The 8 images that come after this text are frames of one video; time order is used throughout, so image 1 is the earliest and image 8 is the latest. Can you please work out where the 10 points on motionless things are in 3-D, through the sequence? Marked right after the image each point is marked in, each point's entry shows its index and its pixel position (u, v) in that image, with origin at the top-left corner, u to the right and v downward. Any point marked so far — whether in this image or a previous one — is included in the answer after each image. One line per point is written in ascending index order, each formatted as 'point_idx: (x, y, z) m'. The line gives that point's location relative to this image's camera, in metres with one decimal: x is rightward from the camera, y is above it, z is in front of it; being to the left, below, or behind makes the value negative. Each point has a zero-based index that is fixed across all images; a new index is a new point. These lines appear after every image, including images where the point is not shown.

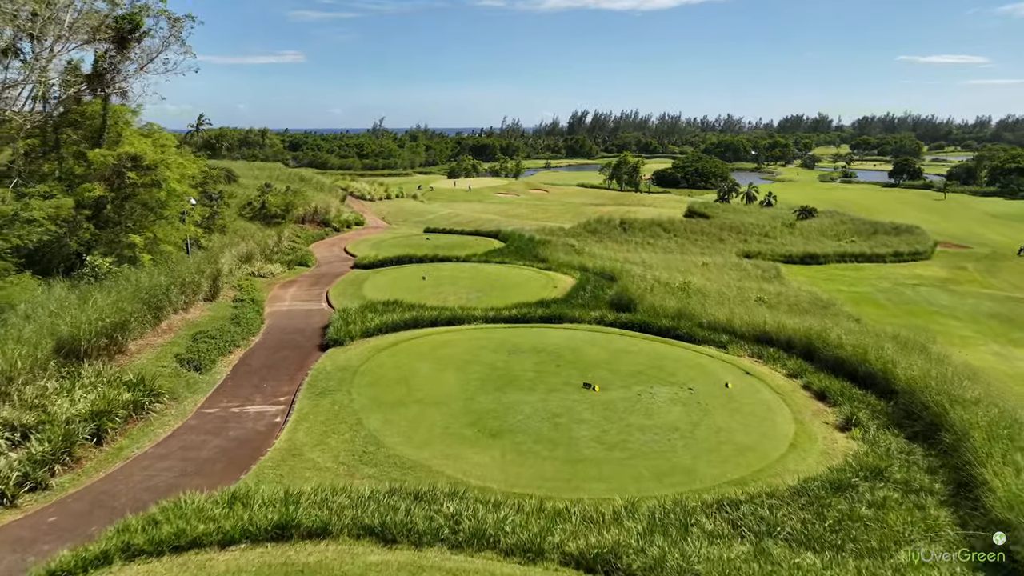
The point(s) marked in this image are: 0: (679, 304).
0: (+3.8, -0.4, +16.1) m
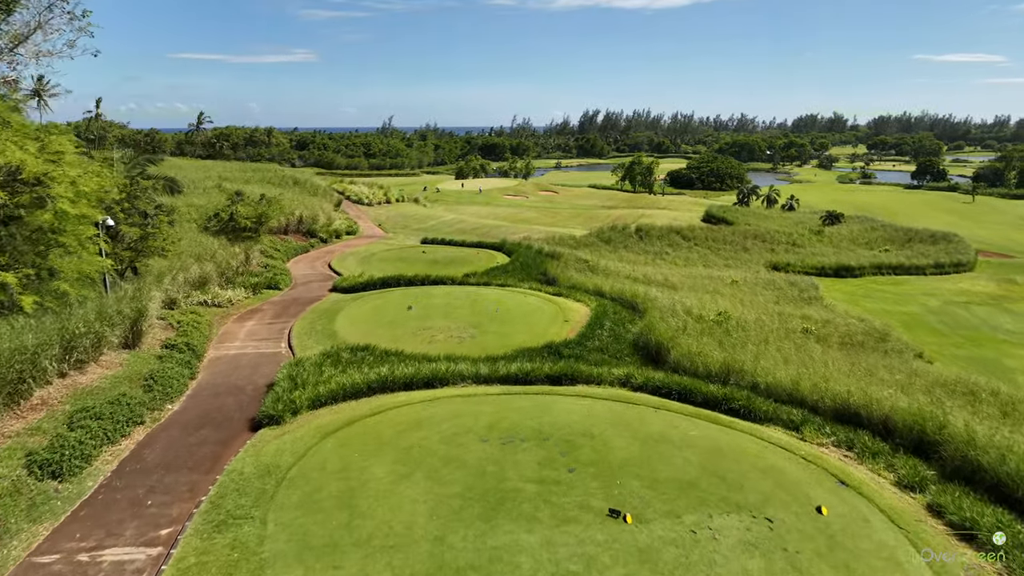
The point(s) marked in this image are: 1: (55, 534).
0: (+3.8, -1.2, +12.8) m
1: (-4.3, -2.3, +6.7) m
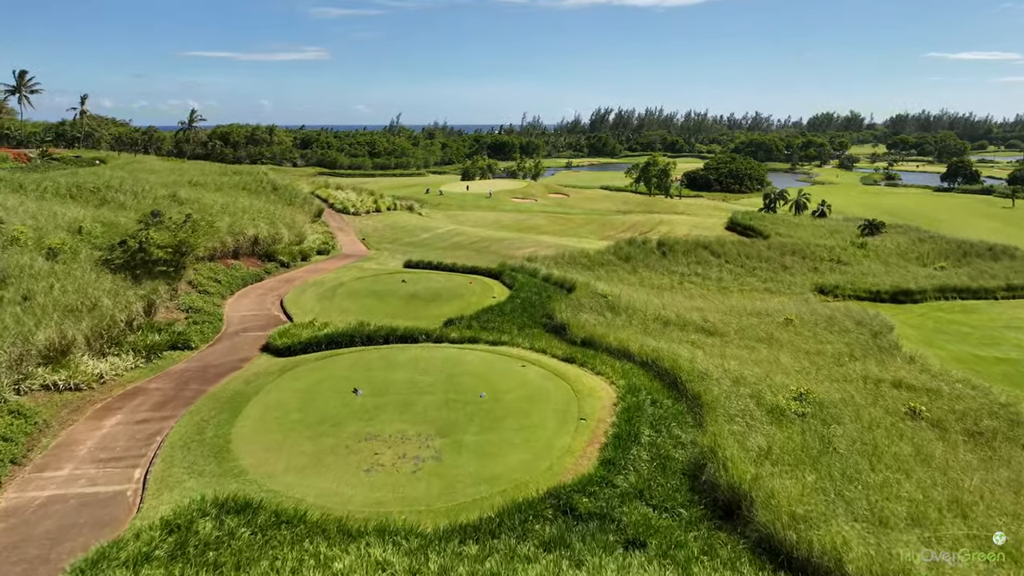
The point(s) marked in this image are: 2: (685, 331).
0: (+3.6, -2.5, +7.5) m
1: (-4.6, -3.6, +1.5) m
2: (+4.6, -1.2, +19.1) m
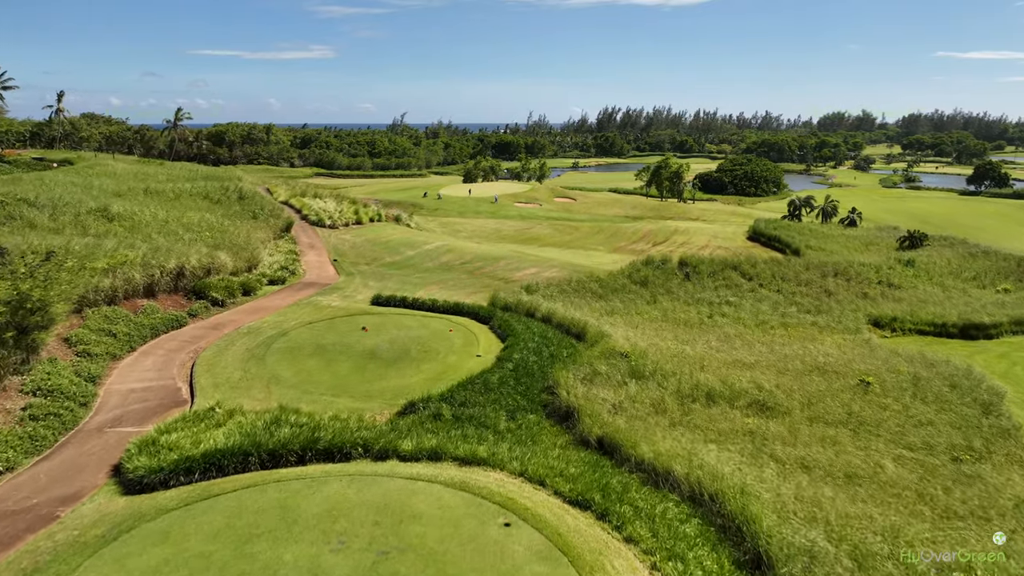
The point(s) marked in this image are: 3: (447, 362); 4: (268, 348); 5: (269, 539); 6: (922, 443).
0: (+3.2, -3.7, +2.2) m
1: (-5.0, -4.8, -3.7) m
2: (+4.4, -2.4, +13.9) m
3: (-1.4, -1.6, +15.6) m
4: (-5.6, -1.4, +16.4) m
5: (-2.7, -2.7, +7.9) m
6: (+7.8, -2.8, +13.5) m
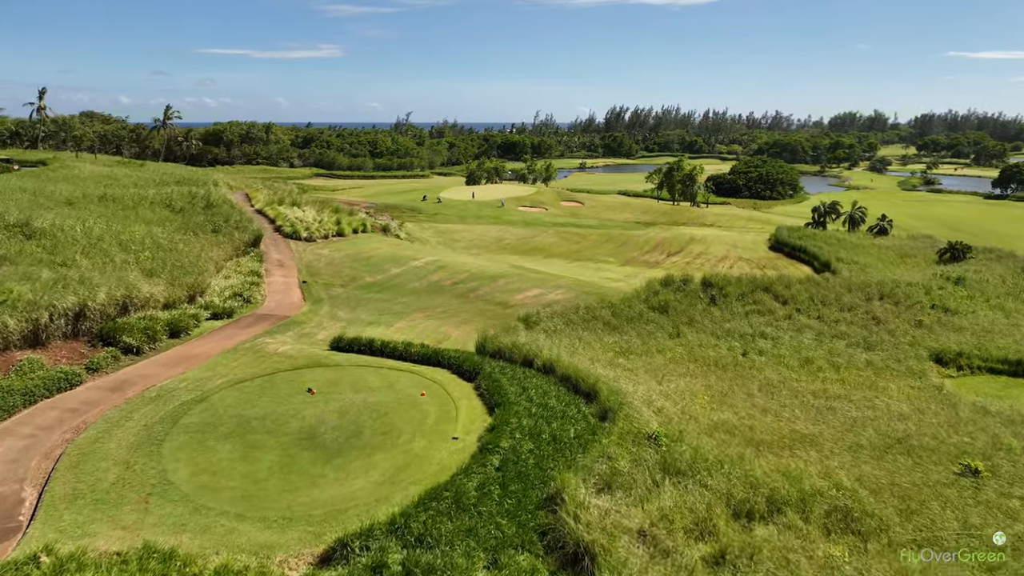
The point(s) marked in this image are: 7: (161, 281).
0: (+2.9, -4.7, -2.0) m
1: (-5.4, -5.8, -7.8) m
2: (+4.2, -3.4, +9.6) m
3: (-1.6, -2.6, +11.4) m
4: (-5.7, -2.3, +12.2) m
5: (-2.9, -3.7, +3.7) m
6: (+7.5, -3.8, +9.3) m
7: (-9.6, +0.3, +19.8) m
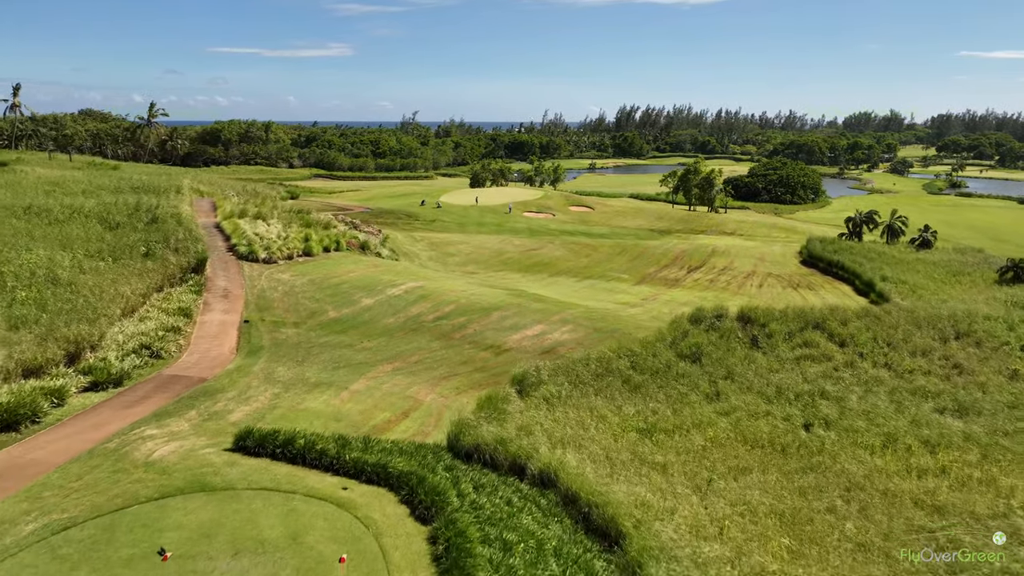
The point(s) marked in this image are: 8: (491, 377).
0: (+2.4, -6.0, -7.2) m
1: (-6.0, -7.0, -13.0) m
2: (+3.8, -4.7, +4.4) m
3: (-2.0, -3.8, +6.3) m
4: (-6.1, -3.5, +7.1) m
5: (-3.4, -4.9, -1.5) m
6: (+7.1, -5.1, +4.0) m
7: (-9.9, -0.9, +14.7) m
8: (-0.5, -2.2, +19.1) m
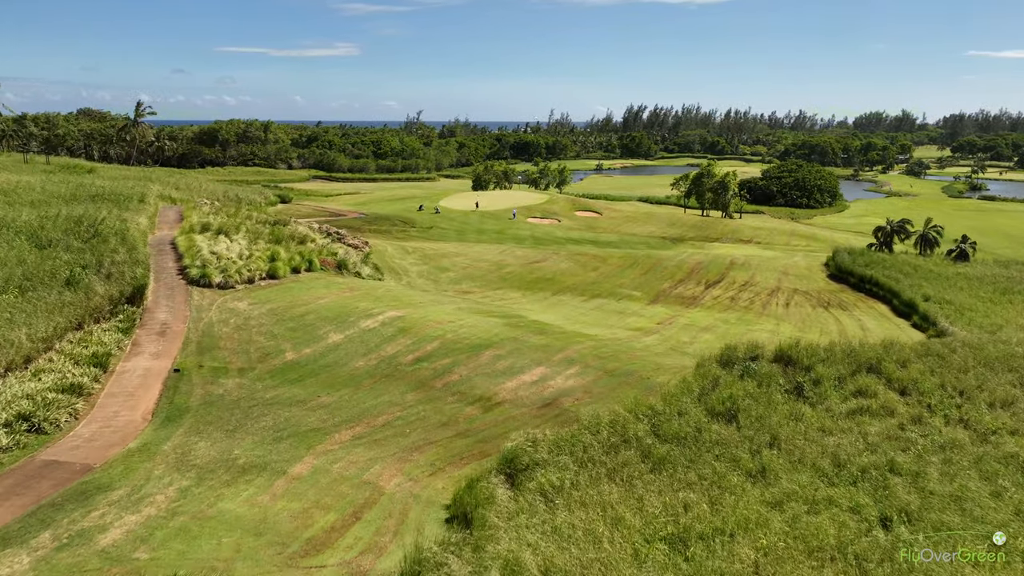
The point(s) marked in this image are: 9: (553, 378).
0: (+2.0, -7.0, -11.2) m
1: (-6.4, -8.0, -16.8) m
2: (+3.5, -5.7, +0.4) m
3: (-2.3, -4.8, +2.3) m
4: (-6.4, -4.5, +3.2) m
5: (-3.8, -5.9, -5.4) m
6: (+6.8, -6.1, 0.0) m
7: (-10.1, -1.8, +10.9) m
8: (-0.7, -3.2, +15.2) m
9: (+1.1, -2.4, +19.7) m
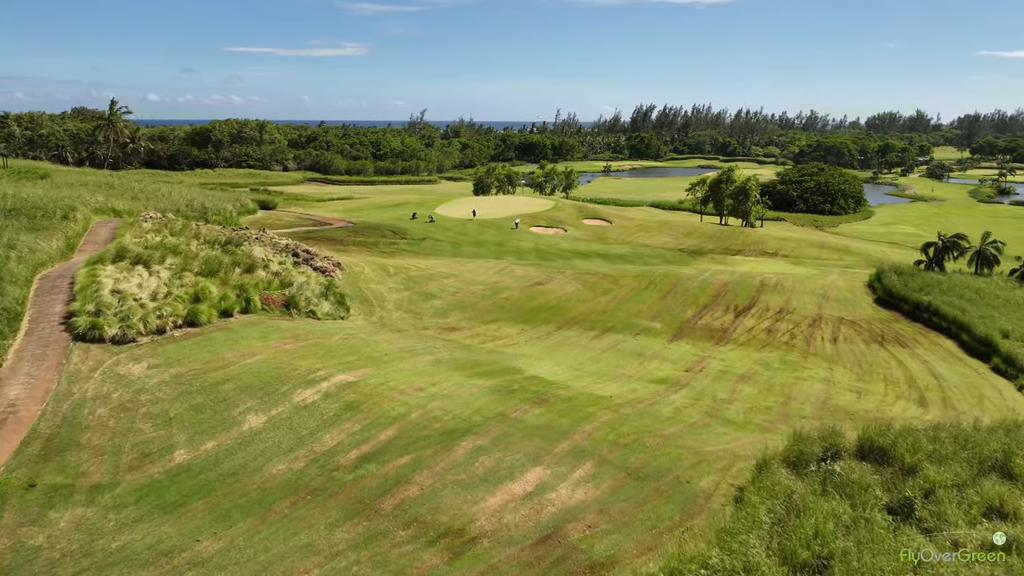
0: (+1.4, -8.4, -17.0) m
1: (-7.1, -9.4, -22.5) m
2: (+3.0, -7.1, -5.4) m
3: (-2.7, -6.2, -3.4) m
4: (-6.8, -5.9, -2.5) m
5: (-4.3, -7.3, -11.1) m
6: (+6.3, -7.5, -5.8) m
7: (-10.5, -3.2, +5.2) m
8: (-1.1, -4.6, +9.5) m
9: (+0.8, -3.7, +13.9) m
